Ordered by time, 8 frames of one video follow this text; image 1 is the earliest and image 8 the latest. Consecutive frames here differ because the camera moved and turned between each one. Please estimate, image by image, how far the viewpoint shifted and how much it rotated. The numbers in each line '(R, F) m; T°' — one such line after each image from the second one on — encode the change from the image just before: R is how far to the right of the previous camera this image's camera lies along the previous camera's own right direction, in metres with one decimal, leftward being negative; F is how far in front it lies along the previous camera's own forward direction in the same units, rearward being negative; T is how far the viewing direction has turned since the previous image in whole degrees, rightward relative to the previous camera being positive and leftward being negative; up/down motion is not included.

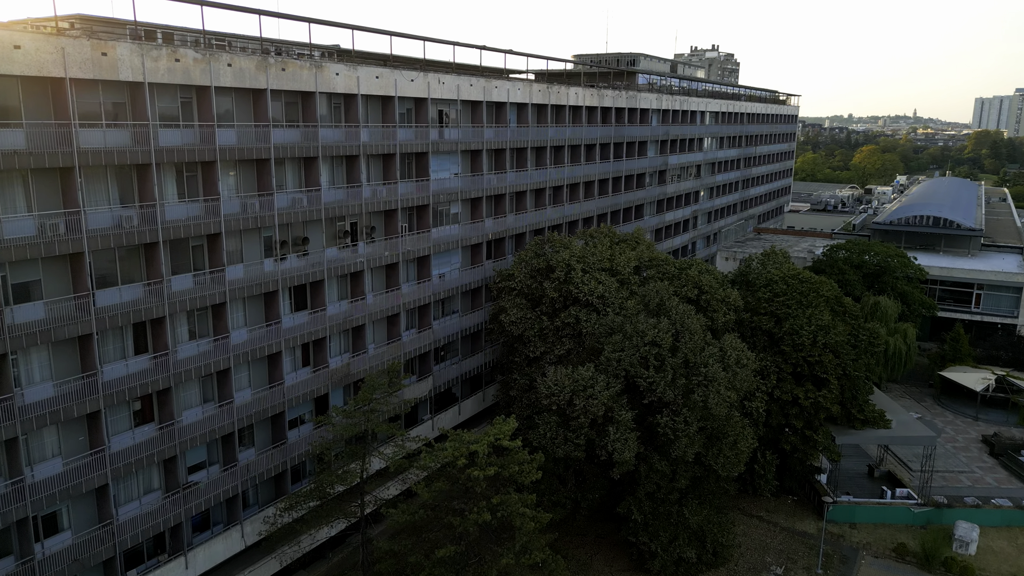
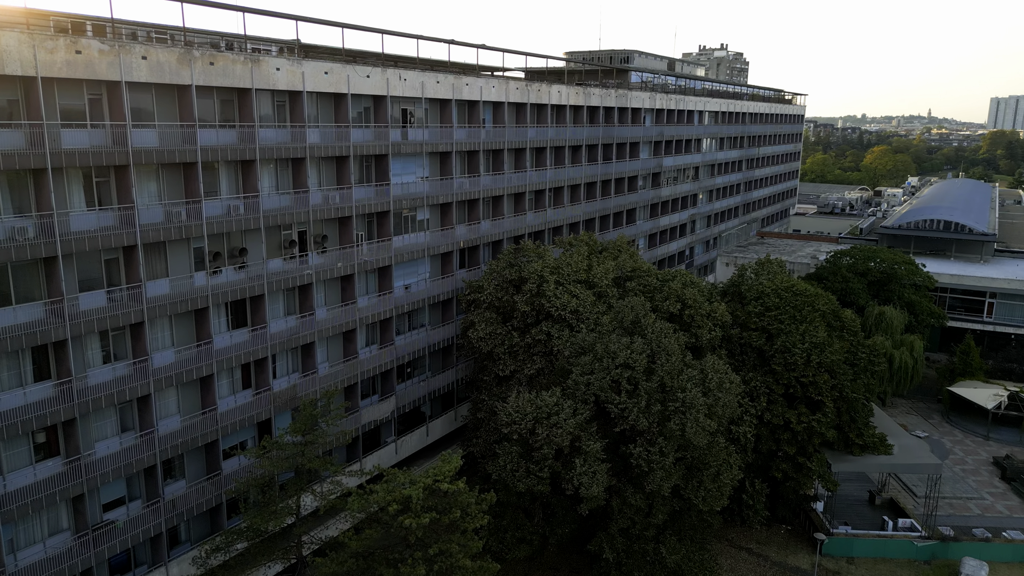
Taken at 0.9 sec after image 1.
(+2.0, +3.1) m; -1°
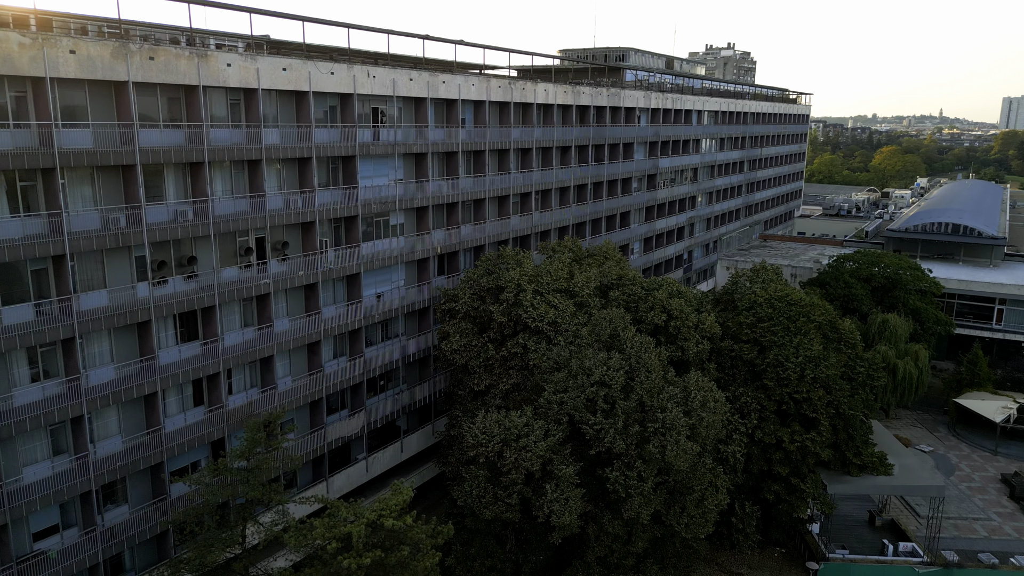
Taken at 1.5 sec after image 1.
(+1.4, +2.1) m; -1°
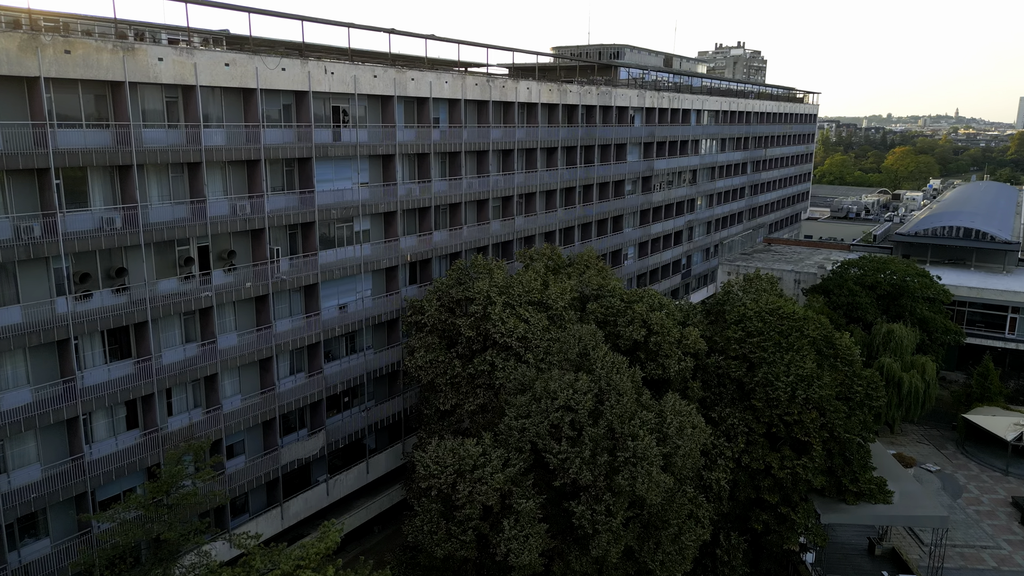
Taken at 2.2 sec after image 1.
(+1.7, +2.5) m; -1°
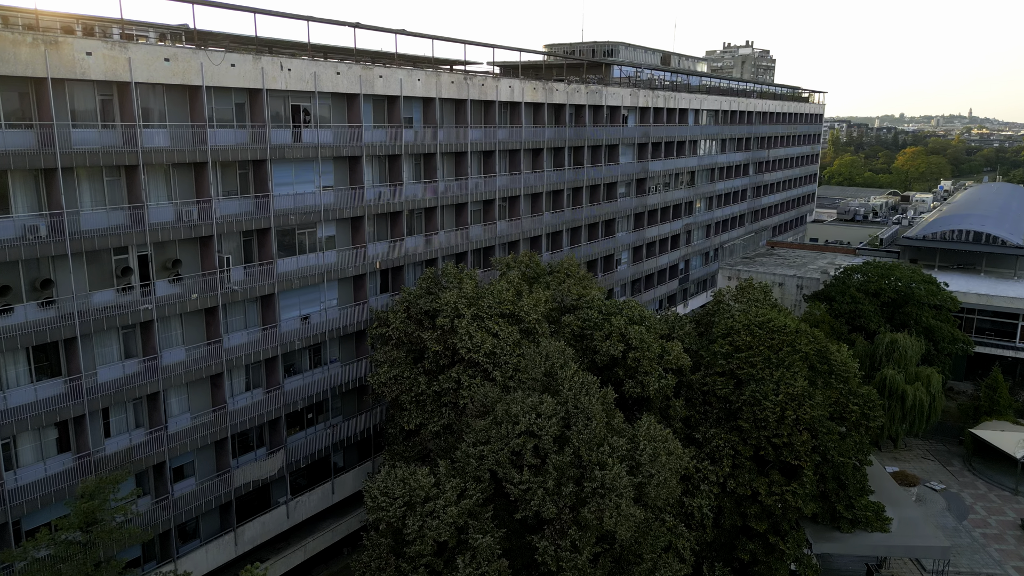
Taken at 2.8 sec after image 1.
(+1.5, +2.1) m; -1°
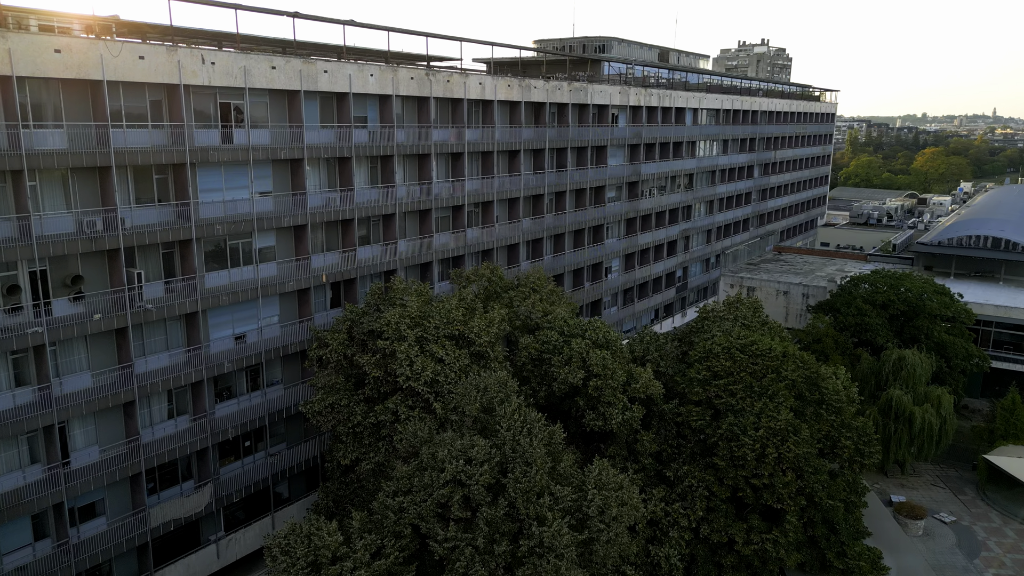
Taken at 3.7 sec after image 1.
(+2.3, +3.3) m; -1°
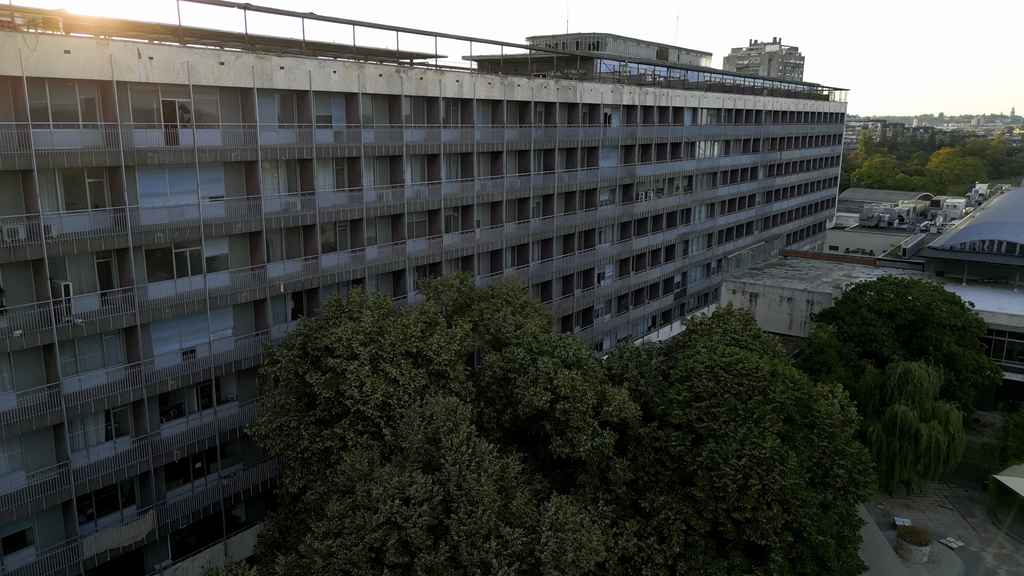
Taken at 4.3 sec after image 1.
(+1.6, +2.2) m; -1°
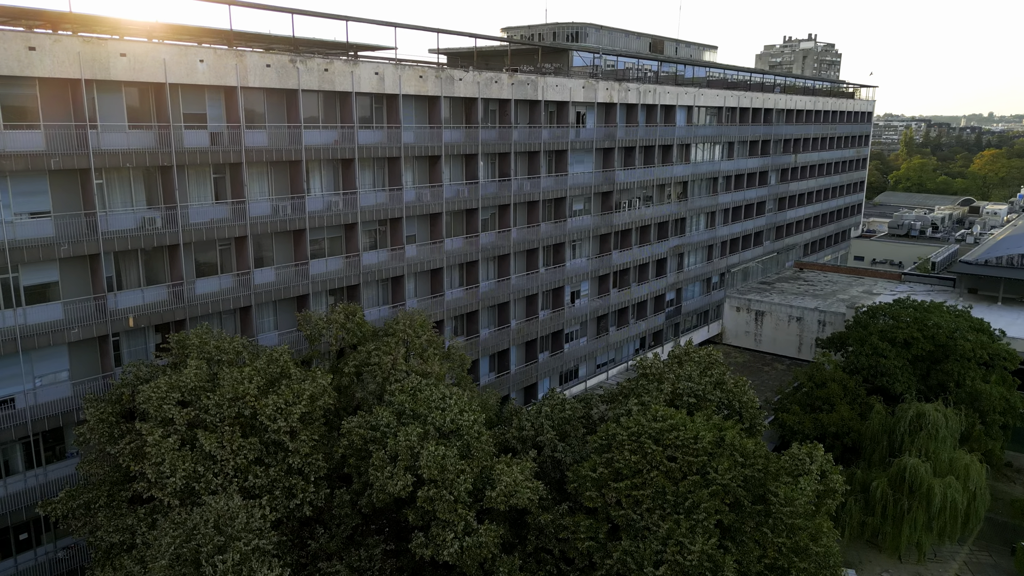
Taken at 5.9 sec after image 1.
(+4.3, +5.8) m; -3°
